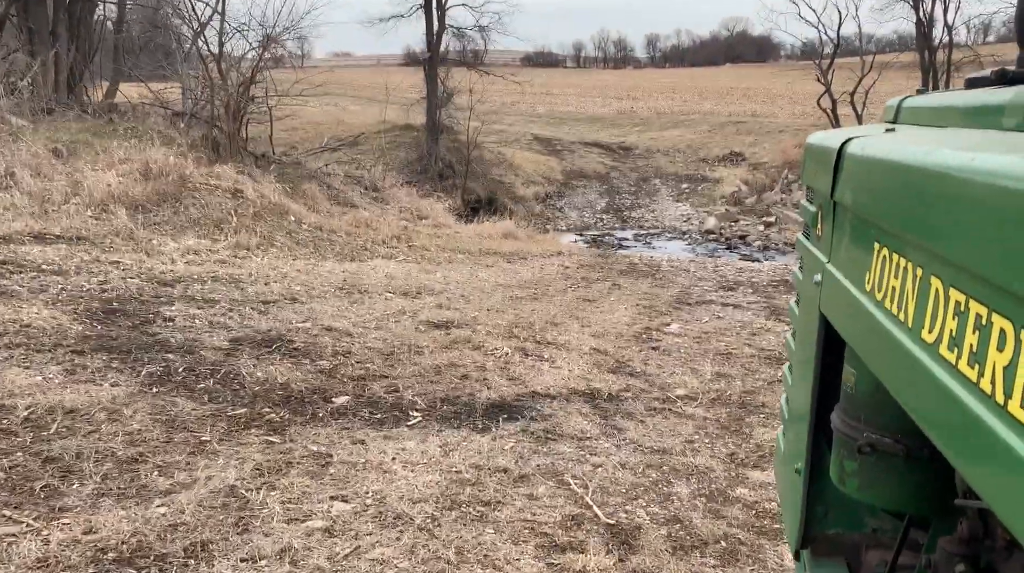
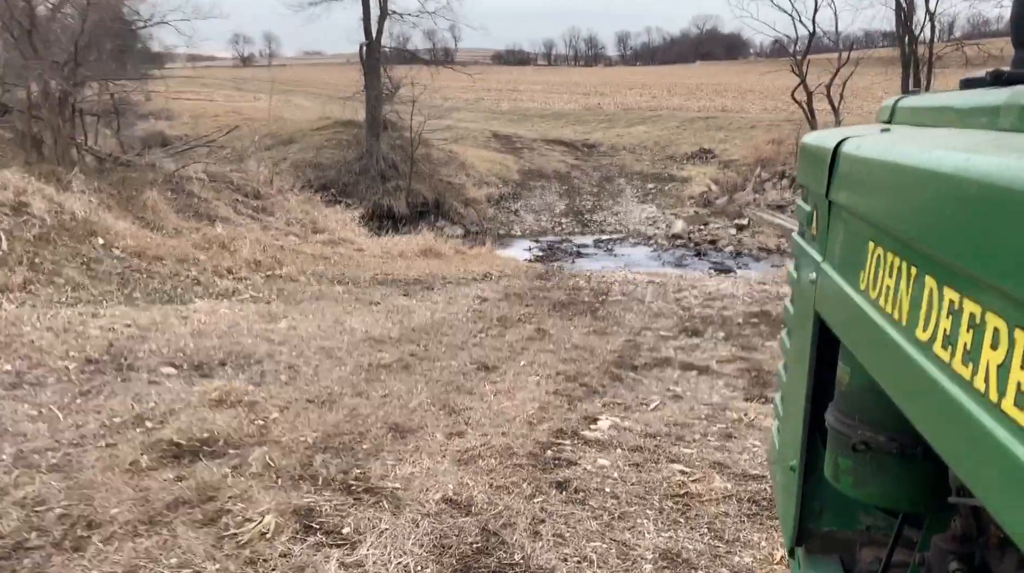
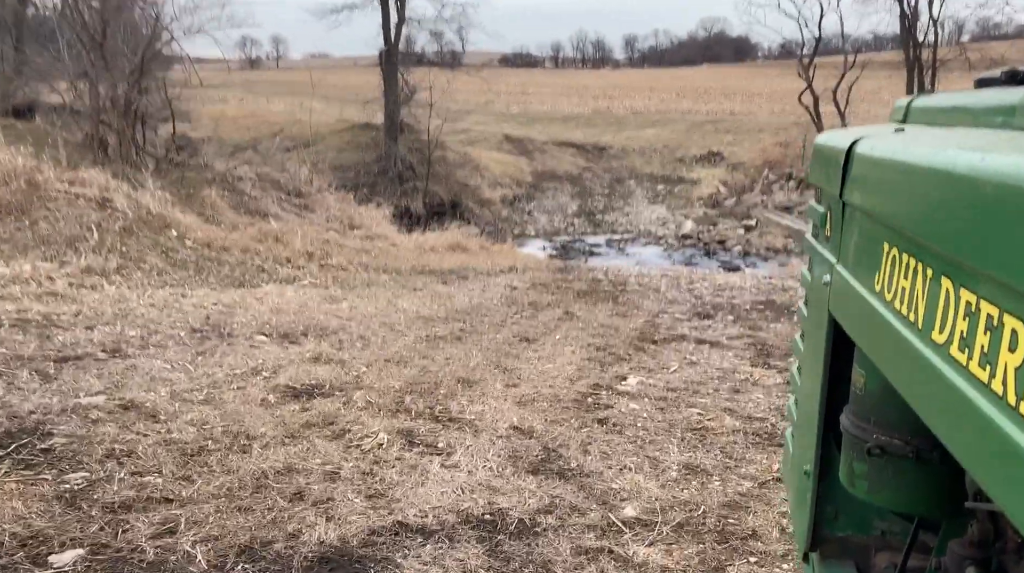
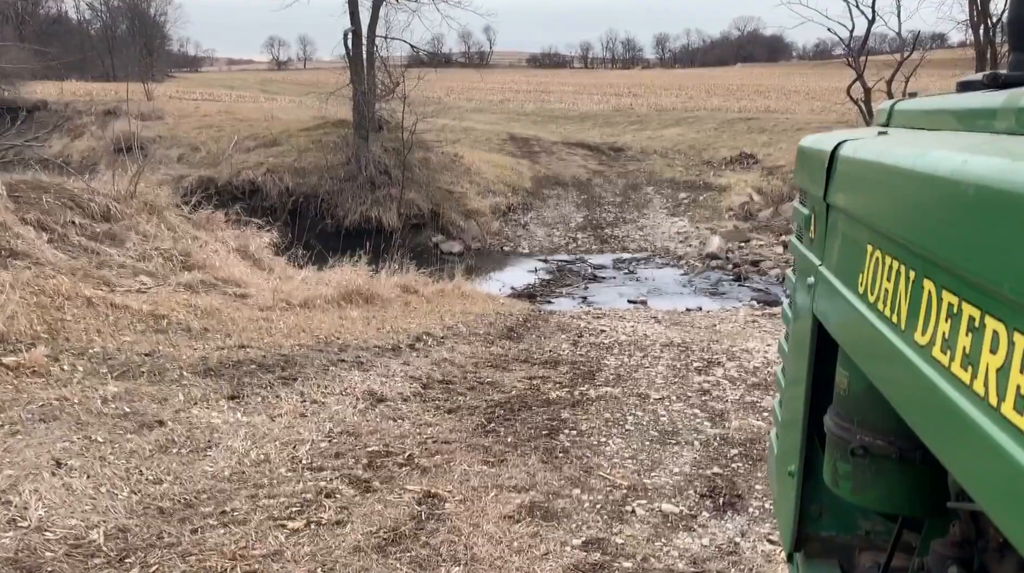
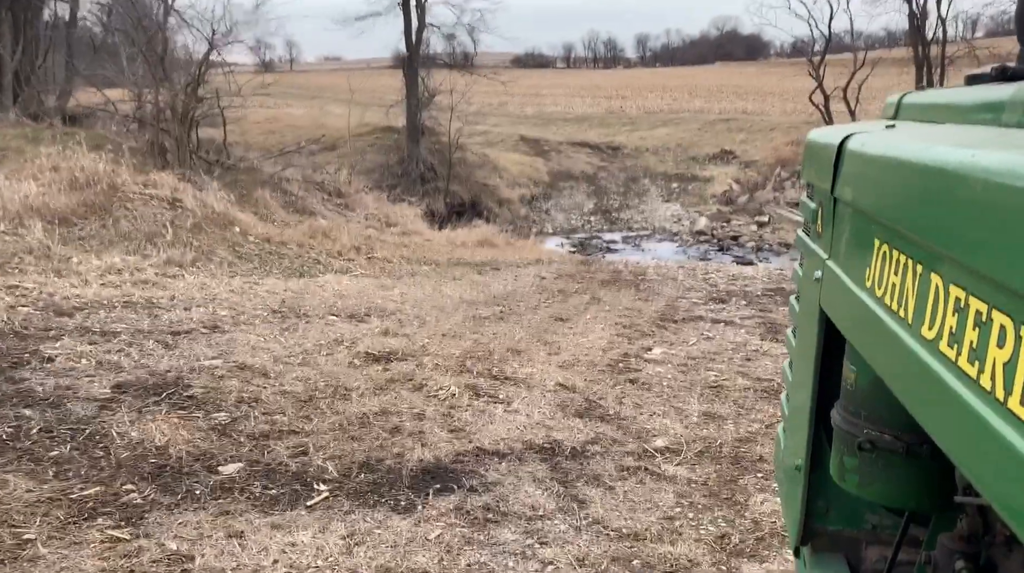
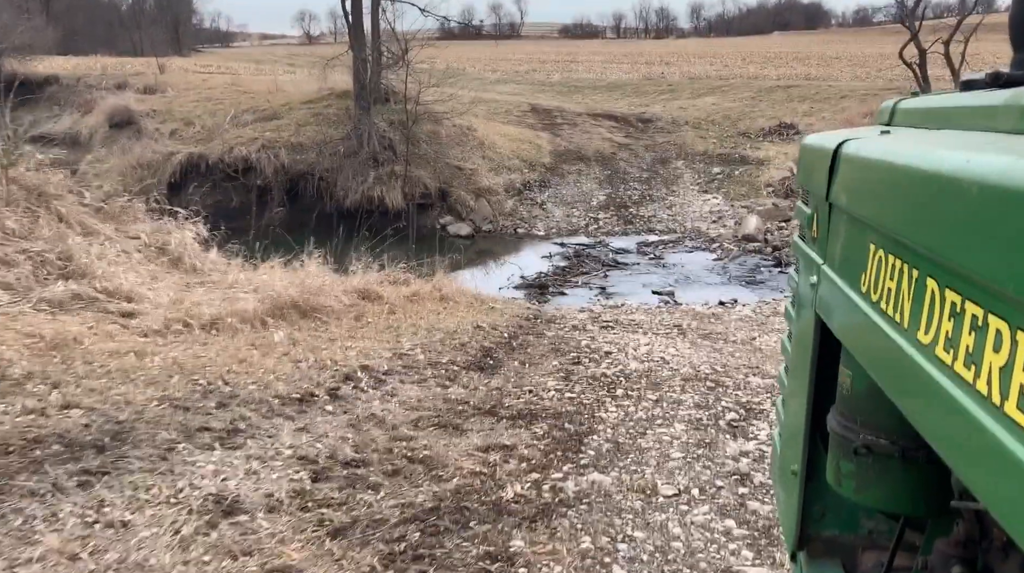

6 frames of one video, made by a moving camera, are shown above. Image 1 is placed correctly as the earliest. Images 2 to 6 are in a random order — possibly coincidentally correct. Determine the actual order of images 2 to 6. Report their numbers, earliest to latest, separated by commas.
5, 3, 2, 4, 6
